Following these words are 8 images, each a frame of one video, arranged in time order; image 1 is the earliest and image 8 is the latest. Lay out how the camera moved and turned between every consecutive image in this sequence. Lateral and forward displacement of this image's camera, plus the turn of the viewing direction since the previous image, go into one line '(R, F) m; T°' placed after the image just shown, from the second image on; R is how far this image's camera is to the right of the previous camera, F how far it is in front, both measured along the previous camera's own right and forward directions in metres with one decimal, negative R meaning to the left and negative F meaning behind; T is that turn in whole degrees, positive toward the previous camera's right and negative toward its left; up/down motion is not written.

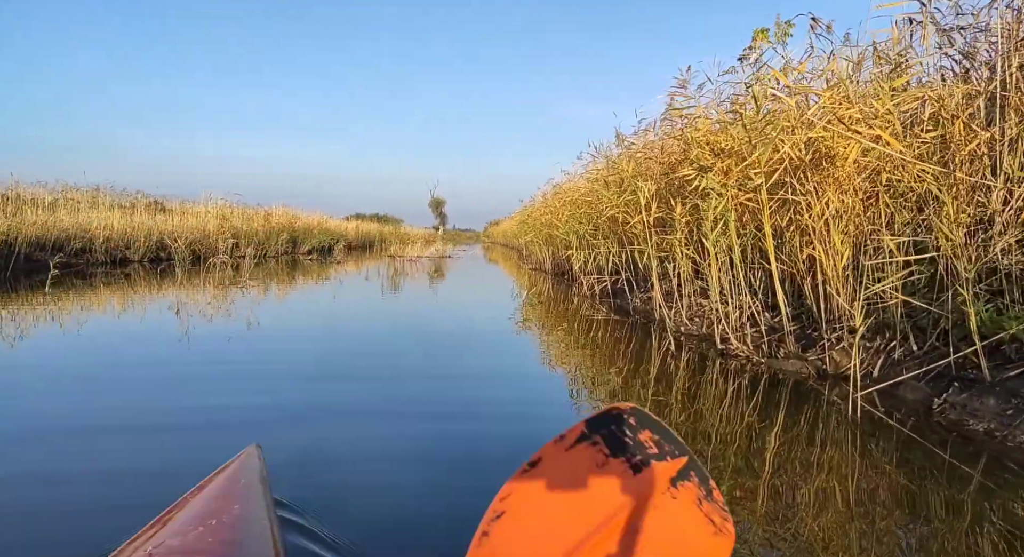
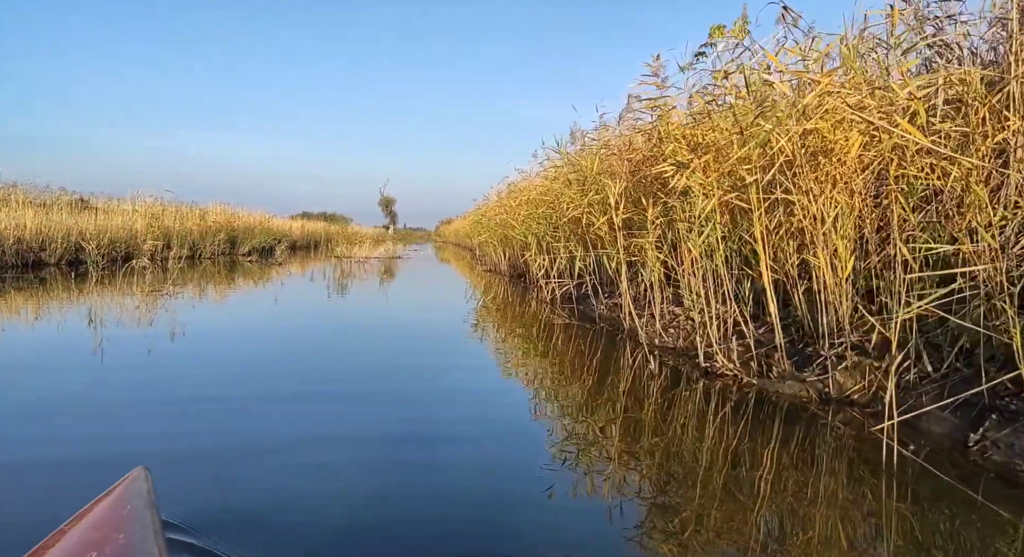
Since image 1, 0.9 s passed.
(0.0, +0.4) m; +4°
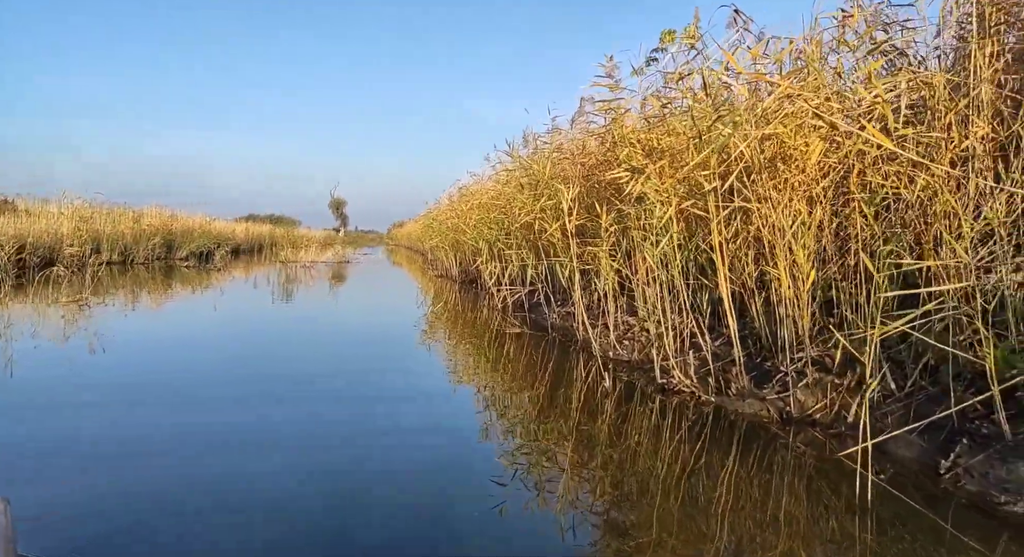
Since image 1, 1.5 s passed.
(0.0, +0.2) m; +4°
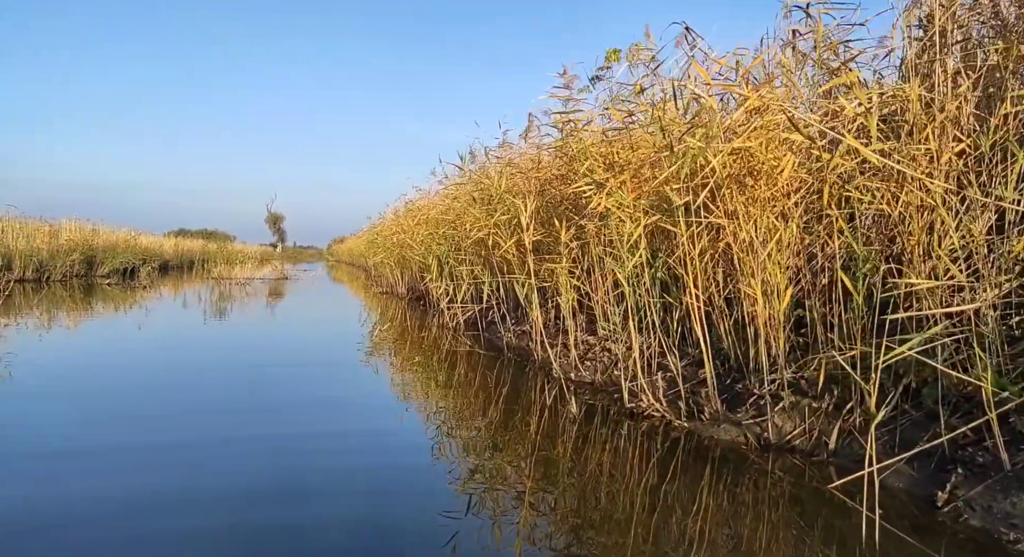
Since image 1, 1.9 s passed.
(-0.1, +0.2) m; +5°
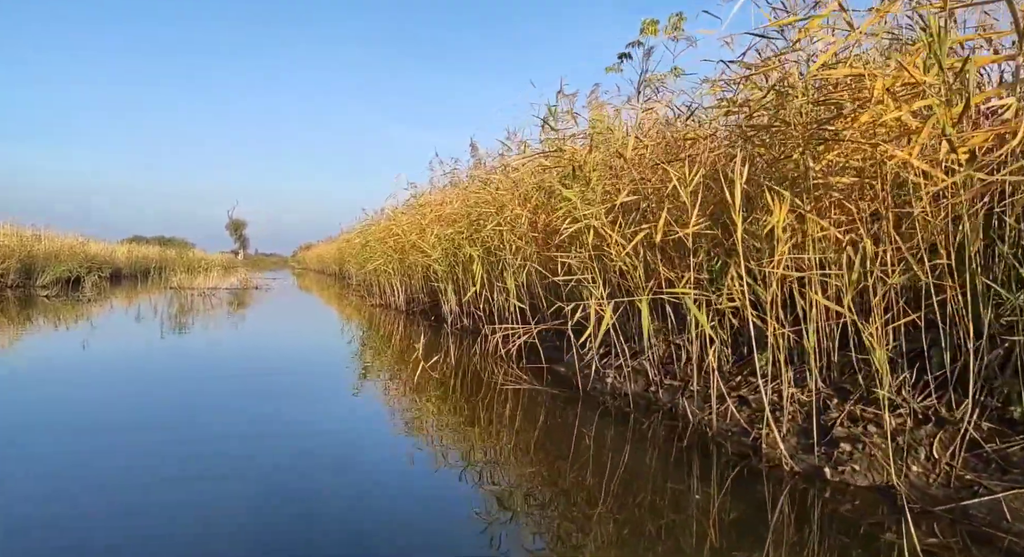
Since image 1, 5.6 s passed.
(-0.7, +1.6) m; +3°
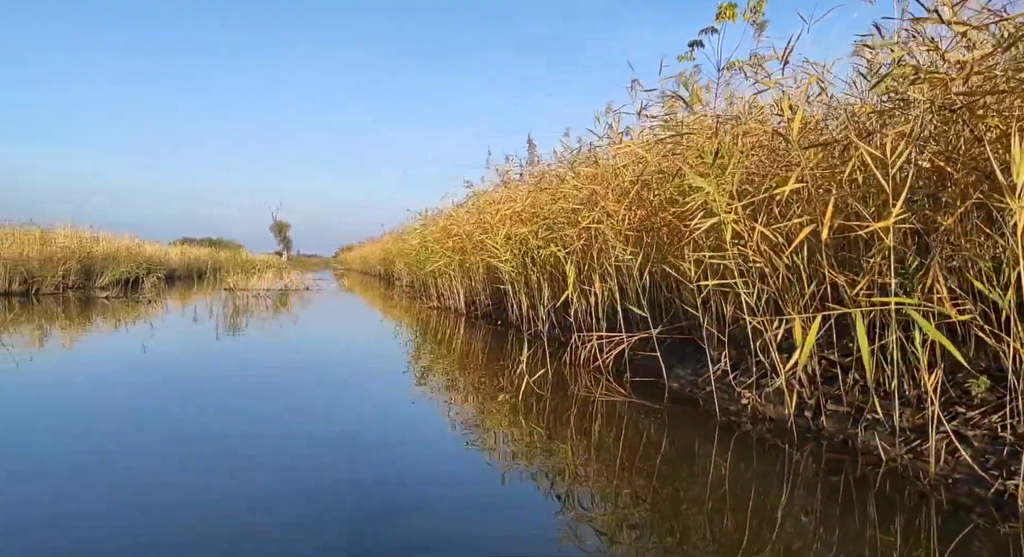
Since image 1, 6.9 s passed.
(-0.4, +0.4) m; -3°
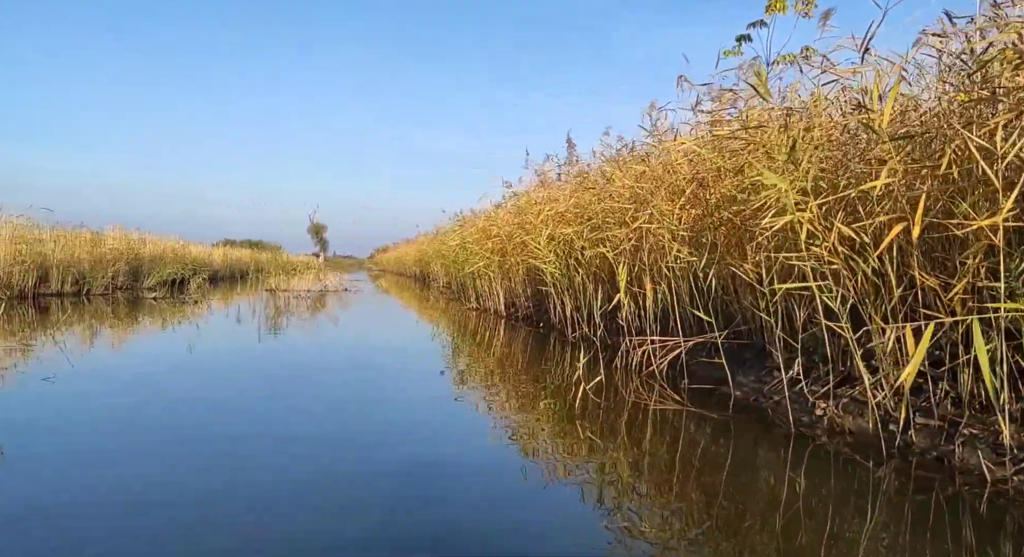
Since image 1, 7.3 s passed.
(-0.1, +0.1) m; -3°
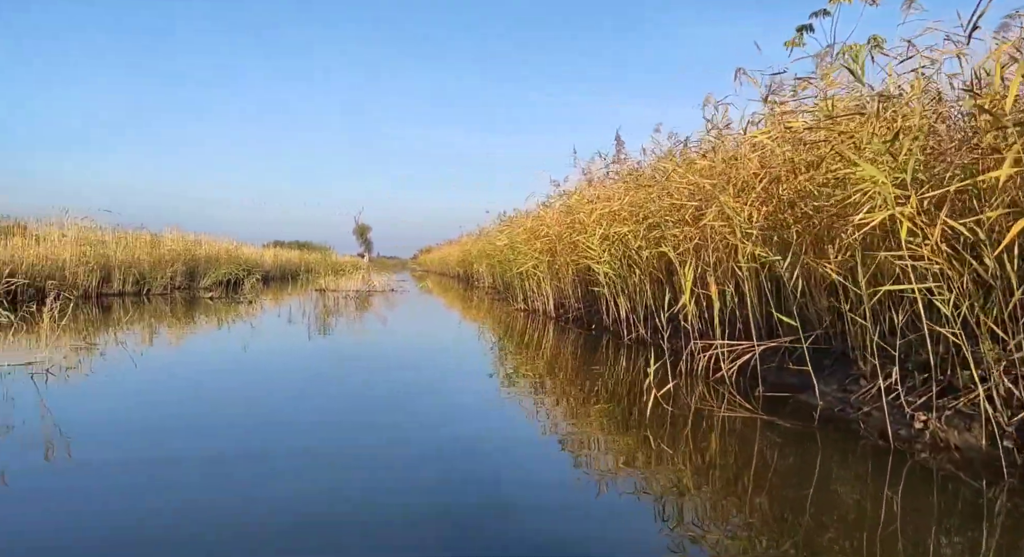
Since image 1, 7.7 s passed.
(-0.1, +0.1) m; -4°
